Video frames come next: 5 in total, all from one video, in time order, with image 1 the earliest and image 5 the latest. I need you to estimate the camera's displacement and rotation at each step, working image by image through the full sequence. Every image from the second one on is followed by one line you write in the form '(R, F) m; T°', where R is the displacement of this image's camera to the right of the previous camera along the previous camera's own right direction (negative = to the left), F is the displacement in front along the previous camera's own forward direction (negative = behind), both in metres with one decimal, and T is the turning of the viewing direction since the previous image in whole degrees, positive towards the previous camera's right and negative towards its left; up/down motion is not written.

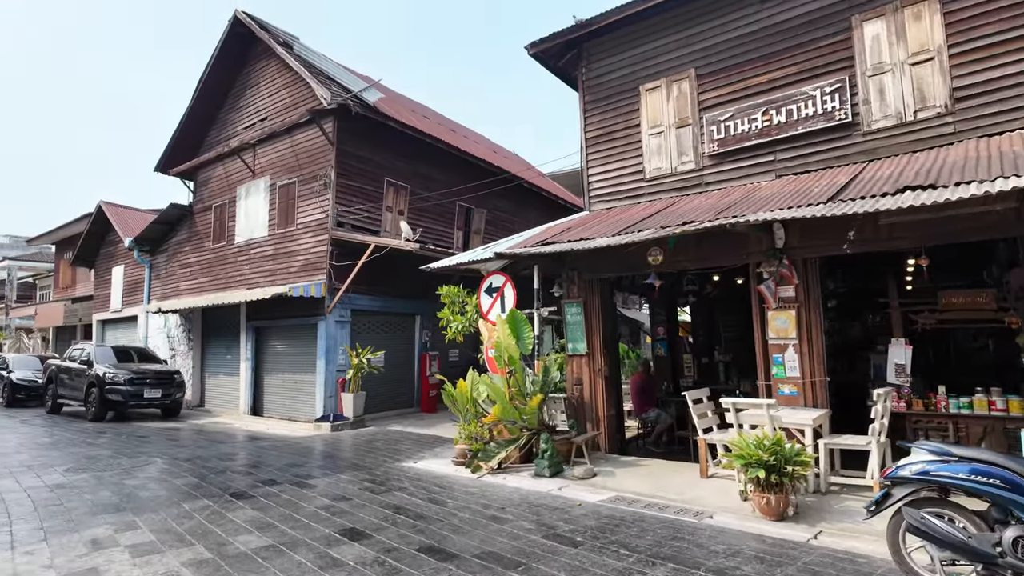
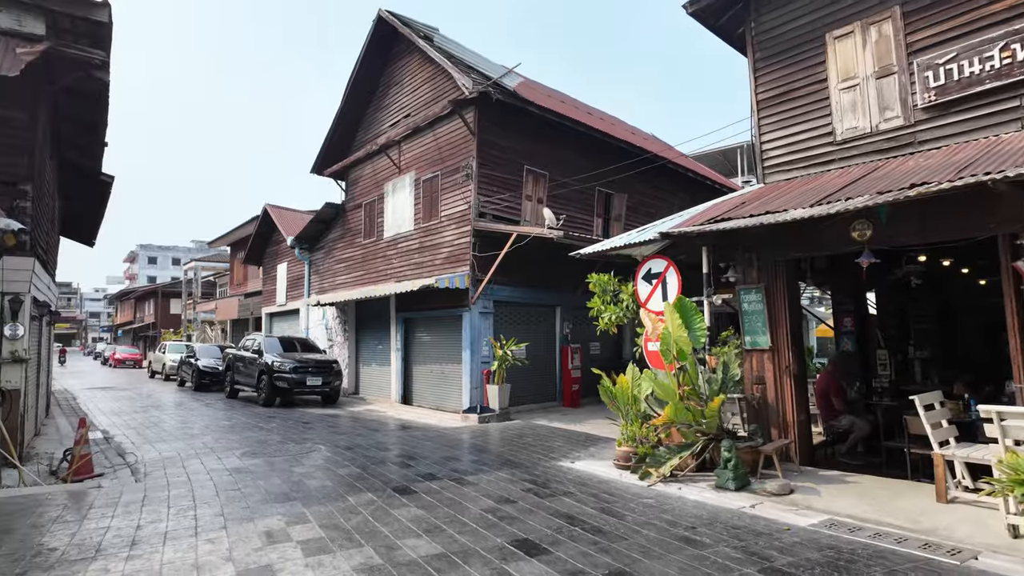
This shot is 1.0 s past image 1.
(-0.4, +0.6) m; -12°
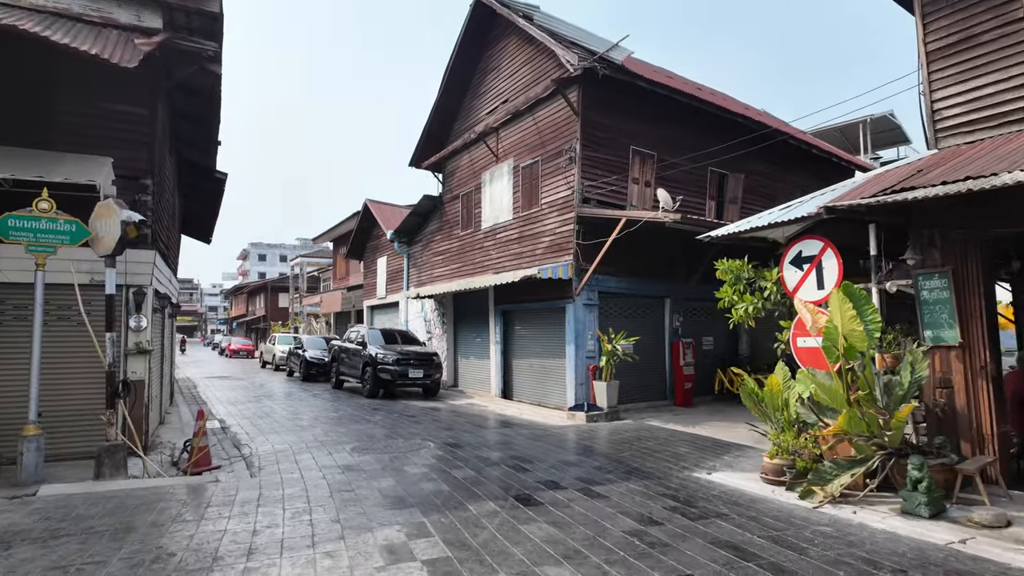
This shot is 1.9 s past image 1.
(-0.4, +0.6) m; -8°
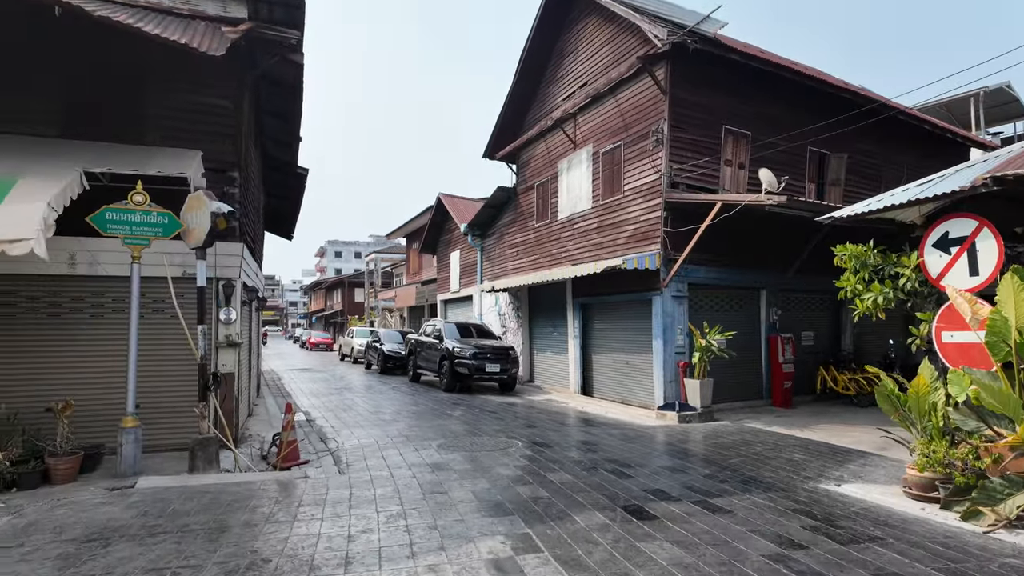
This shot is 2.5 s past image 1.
(-0.3, +0.5) m; -6°
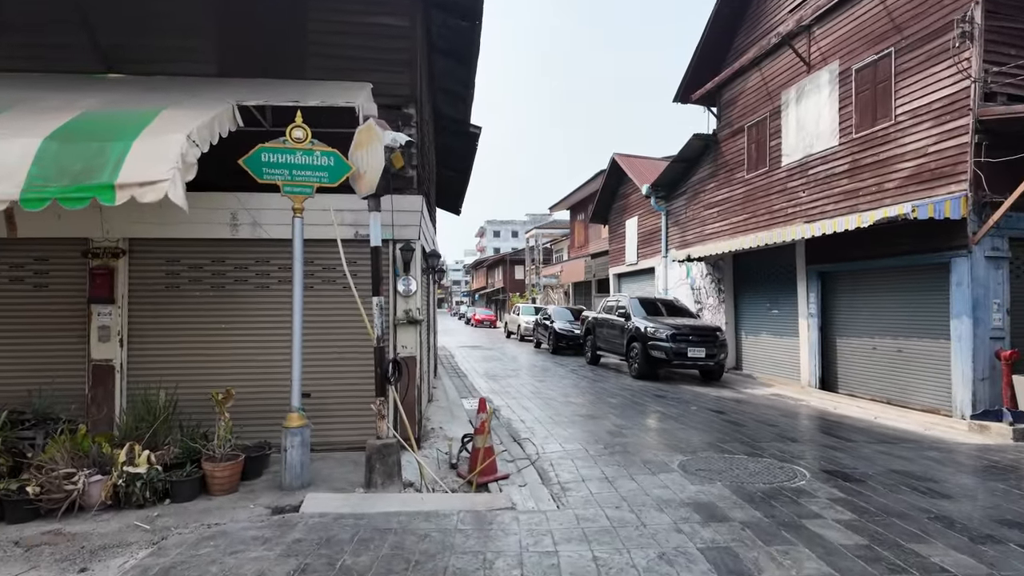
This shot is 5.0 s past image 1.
(-1.0, +1.9) m; -15°
